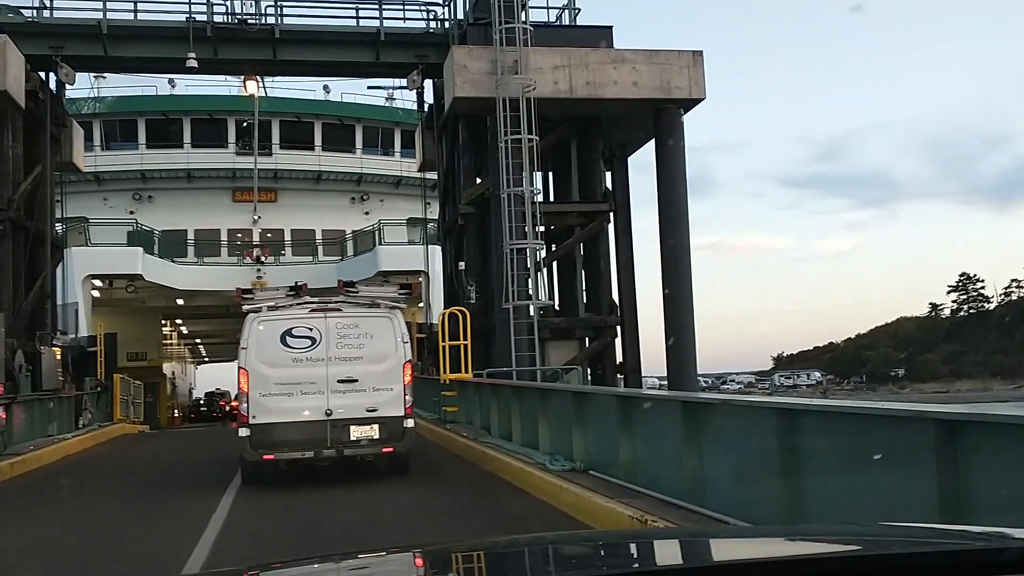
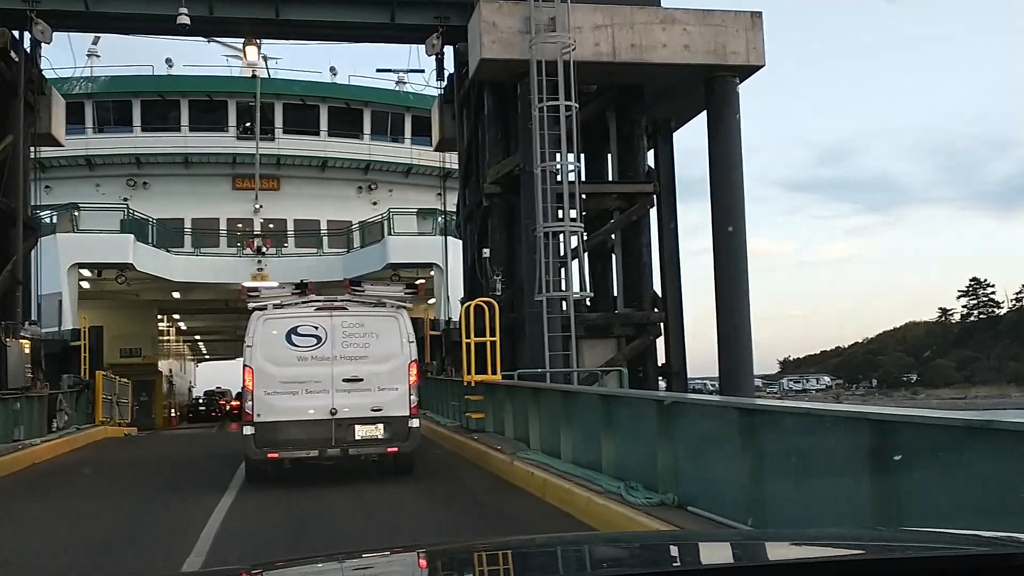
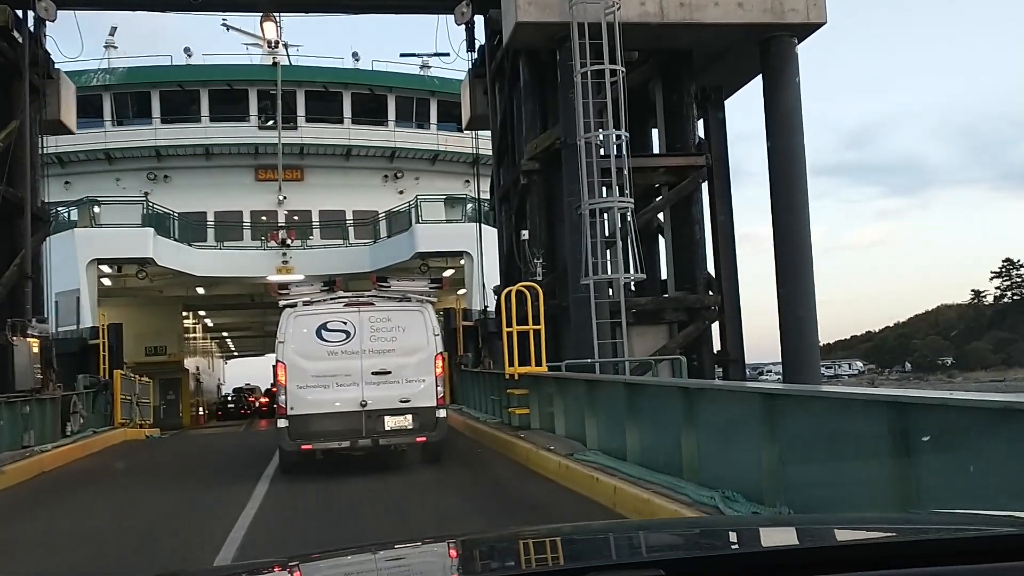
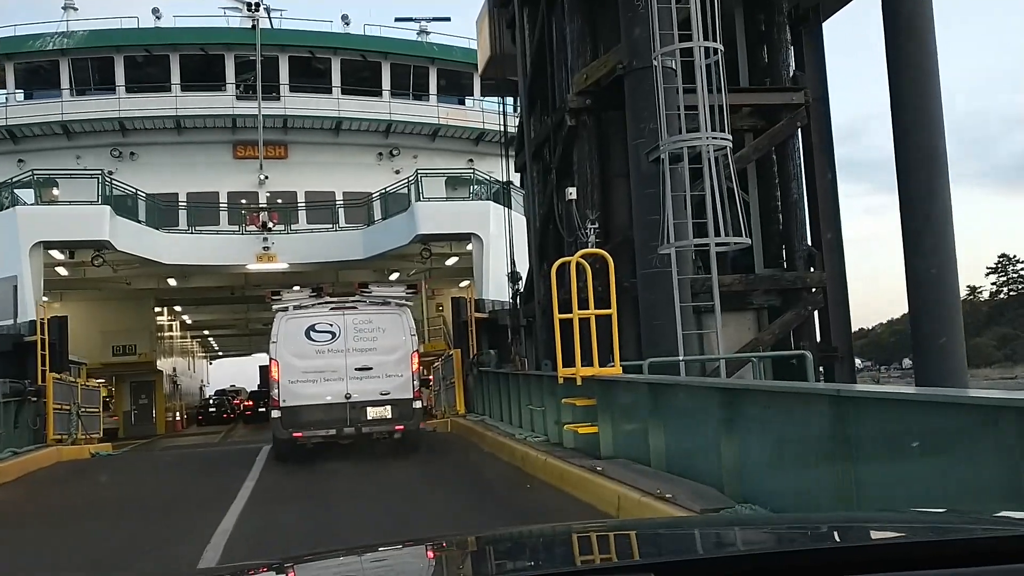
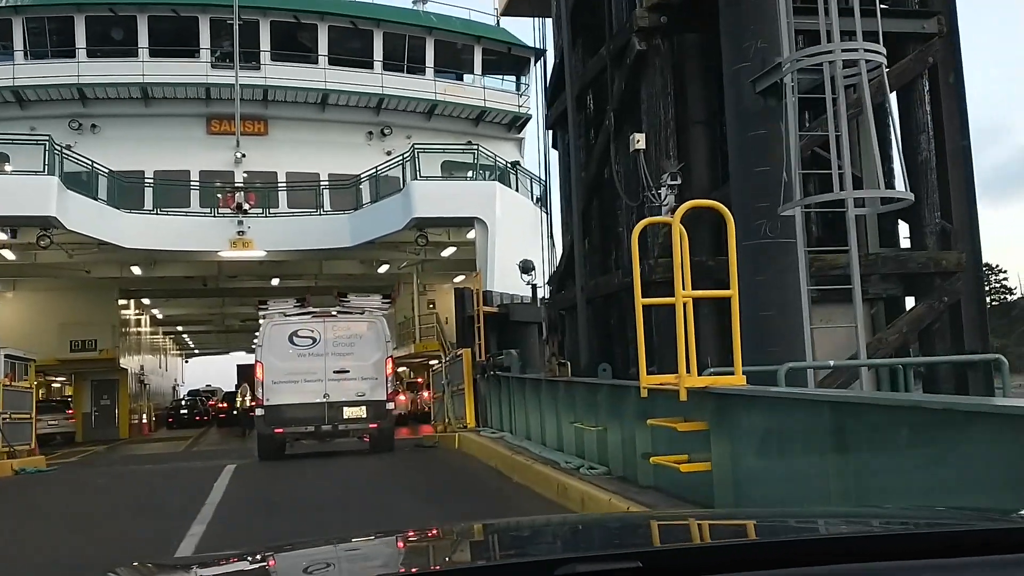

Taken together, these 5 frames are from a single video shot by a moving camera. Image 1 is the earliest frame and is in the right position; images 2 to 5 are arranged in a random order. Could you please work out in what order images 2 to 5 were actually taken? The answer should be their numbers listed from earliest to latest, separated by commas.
2, 3, 4, 5
